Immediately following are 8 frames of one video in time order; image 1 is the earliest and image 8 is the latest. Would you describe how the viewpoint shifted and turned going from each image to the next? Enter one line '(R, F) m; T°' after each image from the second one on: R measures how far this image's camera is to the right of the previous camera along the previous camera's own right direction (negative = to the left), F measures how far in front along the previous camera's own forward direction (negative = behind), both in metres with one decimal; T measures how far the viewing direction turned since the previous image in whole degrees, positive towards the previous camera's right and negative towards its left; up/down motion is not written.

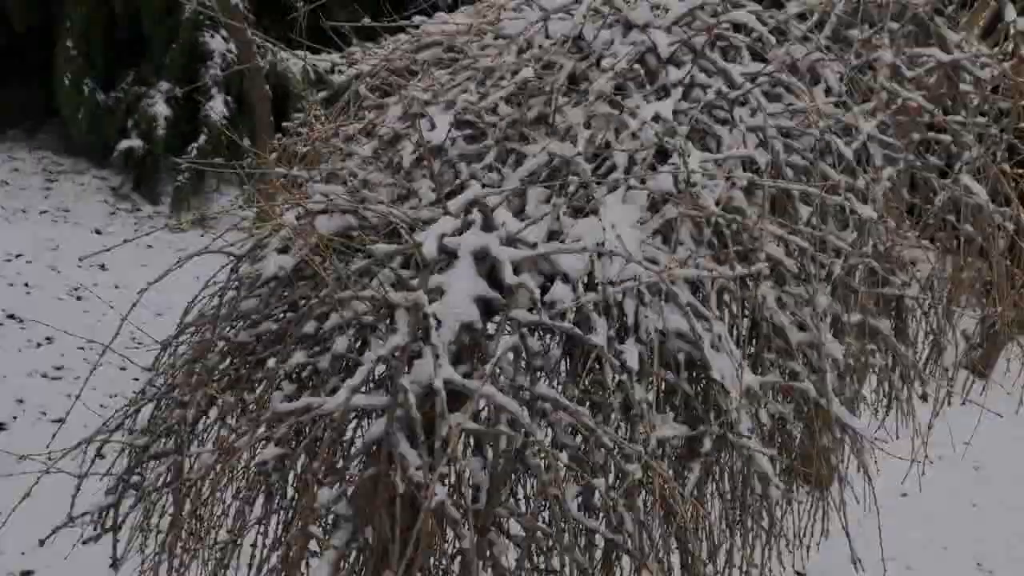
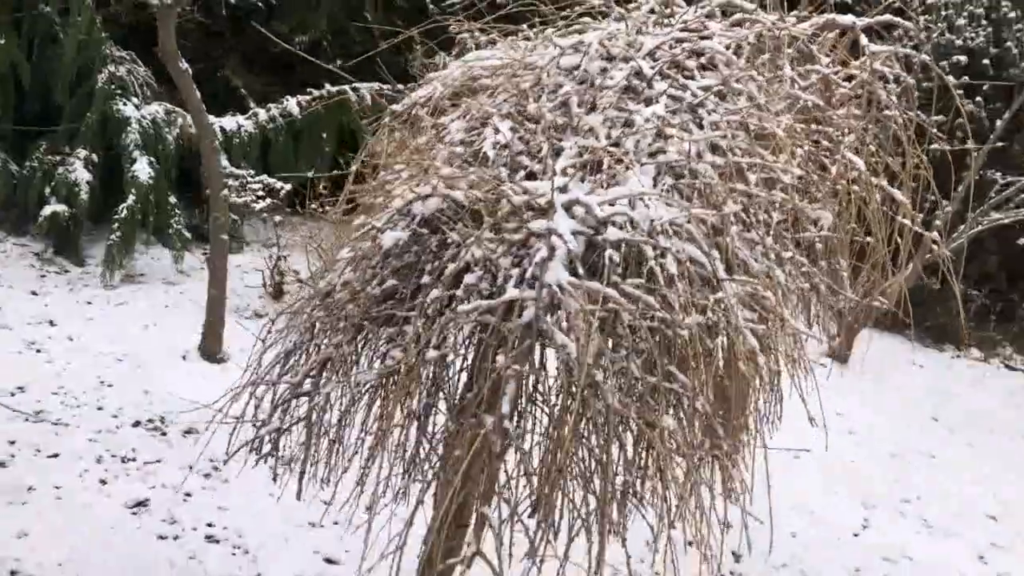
(-0.5, -0.6) m; +9°
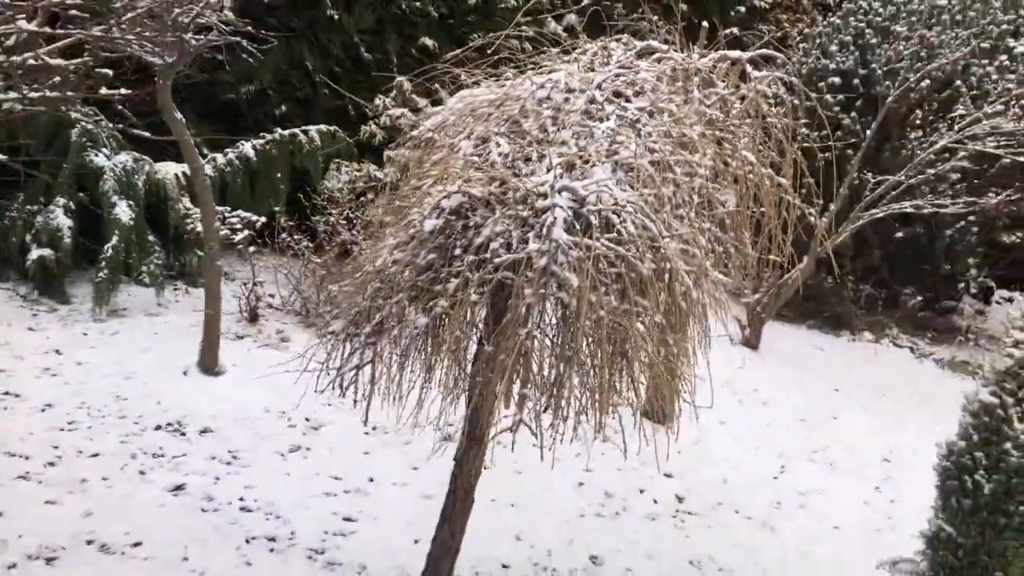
(-0.3, -0.9) m; +5°
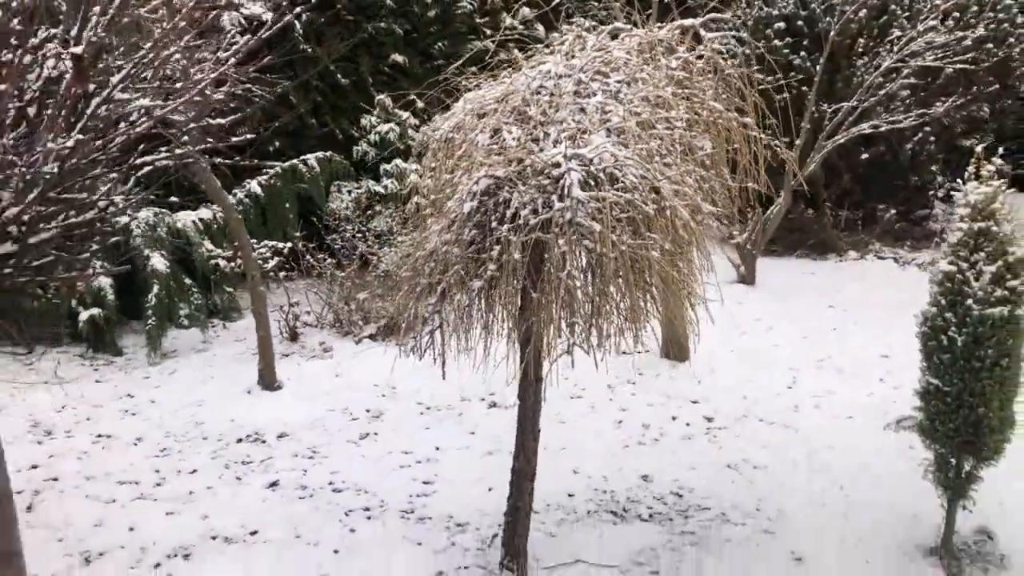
(-0.2, -0.7) m; 0°
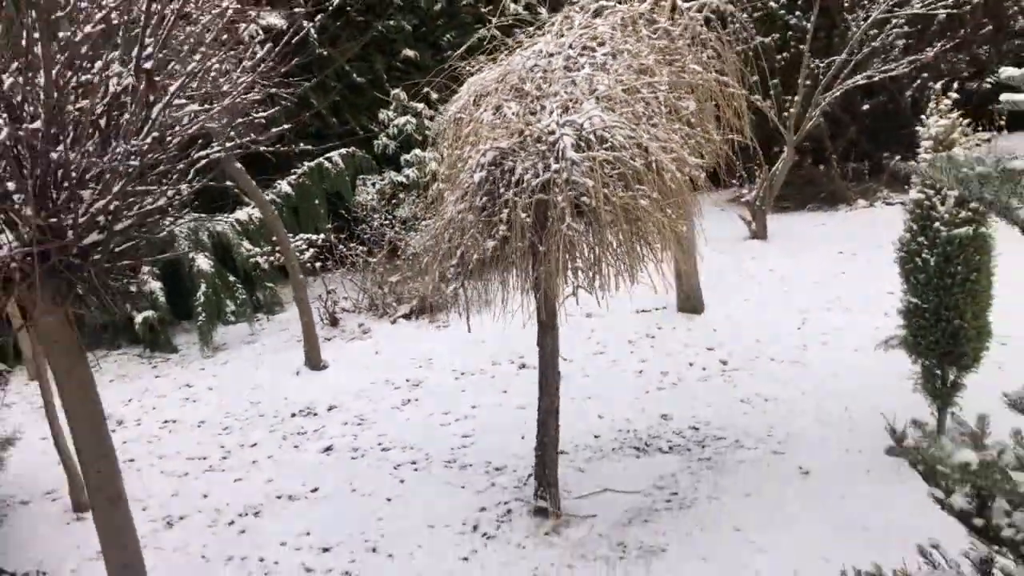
(+0.1, -0.5) m; -2°
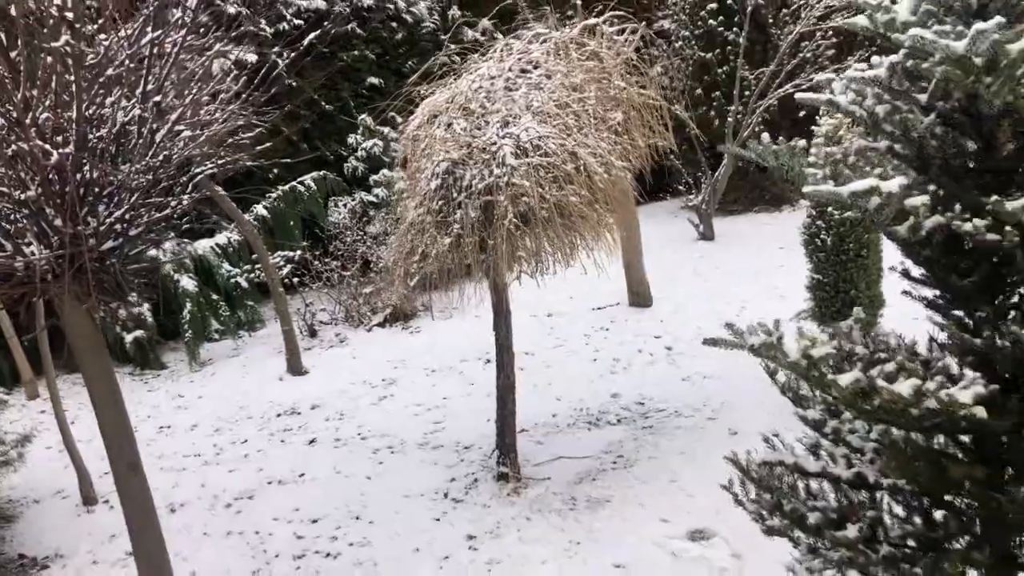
(+0.1, -0.7) m; +1°
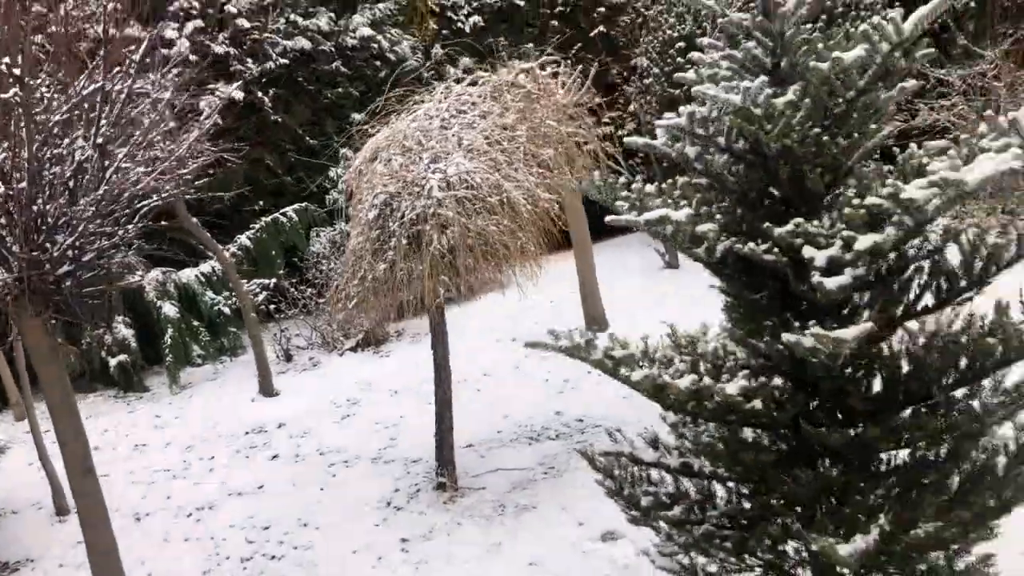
(+0.5, -0.5) m; -1°
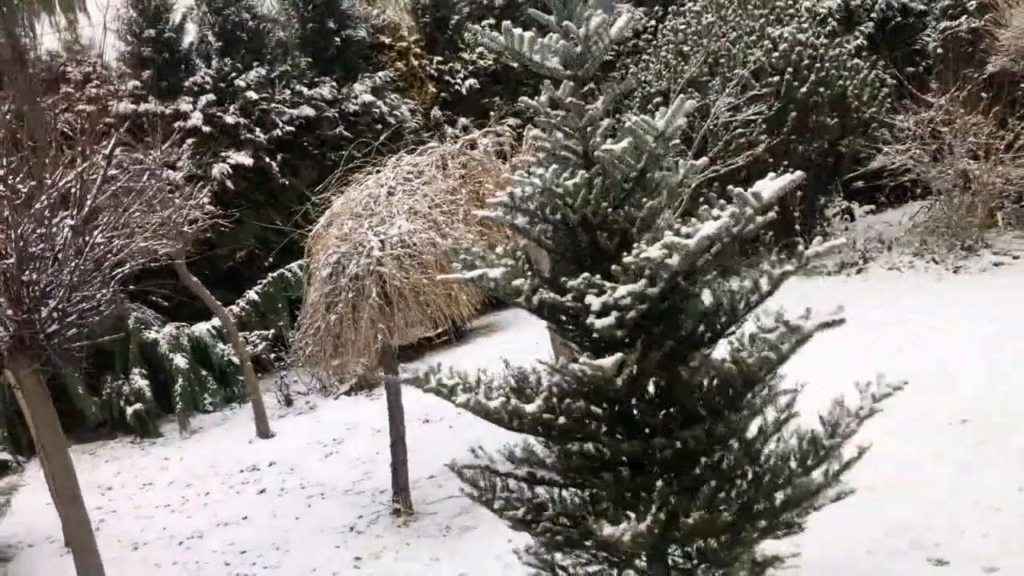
(+0.7, -0.8) m; -2°
